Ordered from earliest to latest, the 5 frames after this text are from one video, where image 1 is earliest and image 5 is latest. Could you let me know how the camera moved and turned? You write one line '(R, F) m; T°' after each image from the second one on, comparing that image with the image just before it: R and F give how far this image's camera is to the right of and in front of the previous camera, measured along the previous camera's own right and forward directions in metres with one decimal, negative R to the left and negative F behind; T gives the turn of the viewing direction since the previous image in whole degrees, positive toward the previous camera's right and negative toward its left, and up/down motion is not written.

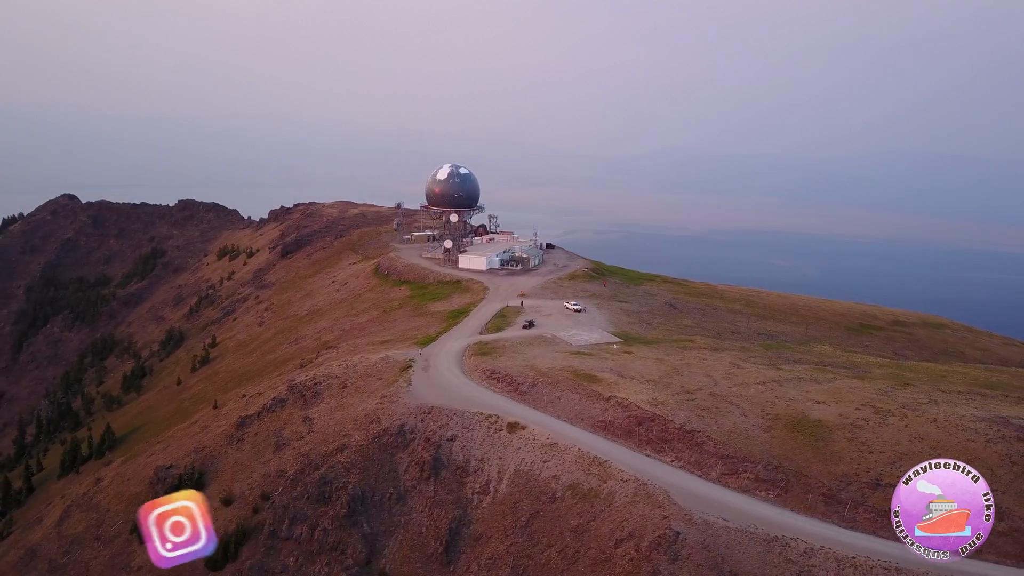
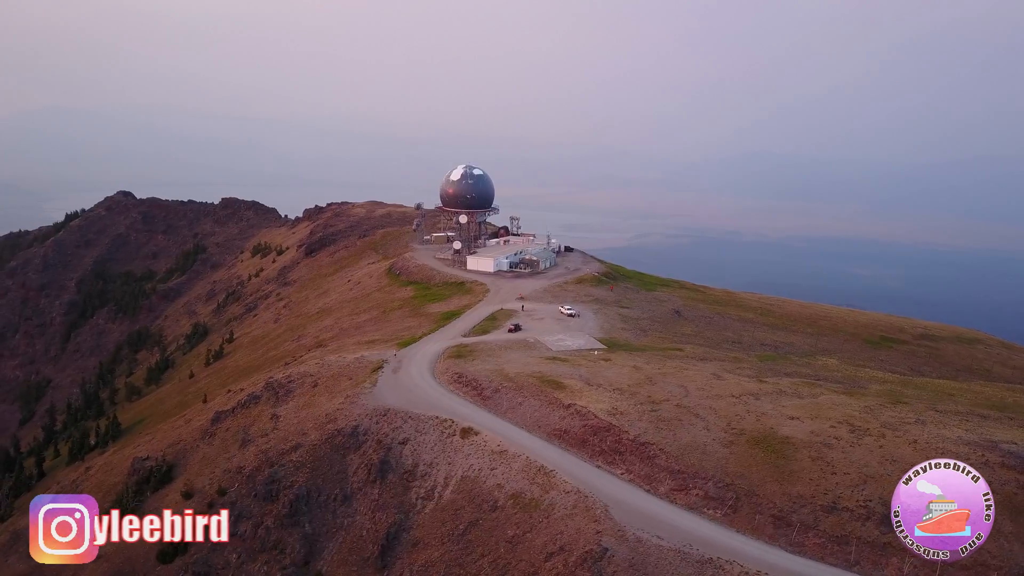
(+4.2, +0.7) m; -4°
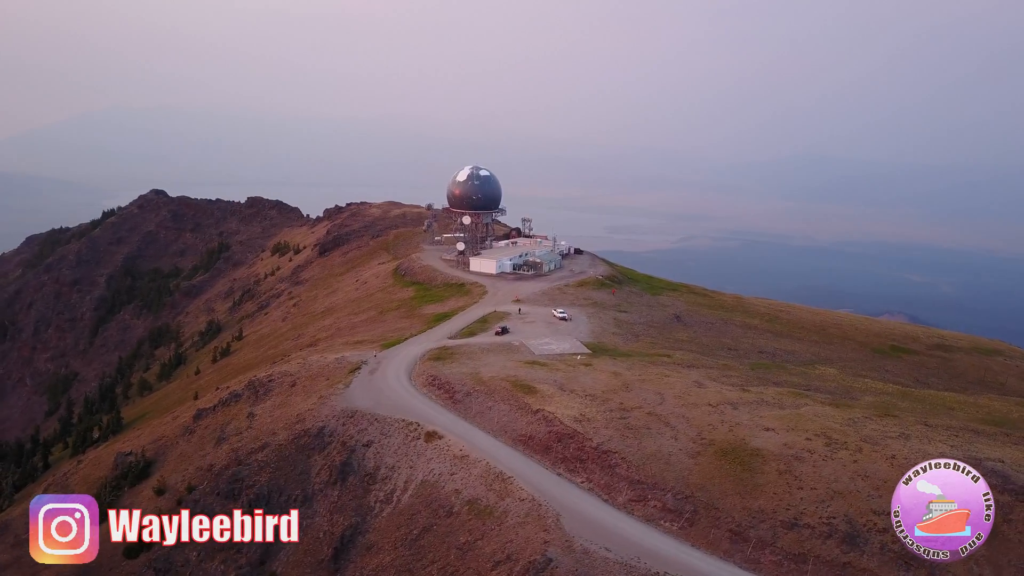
(+2.9, +0.4) m; -2°
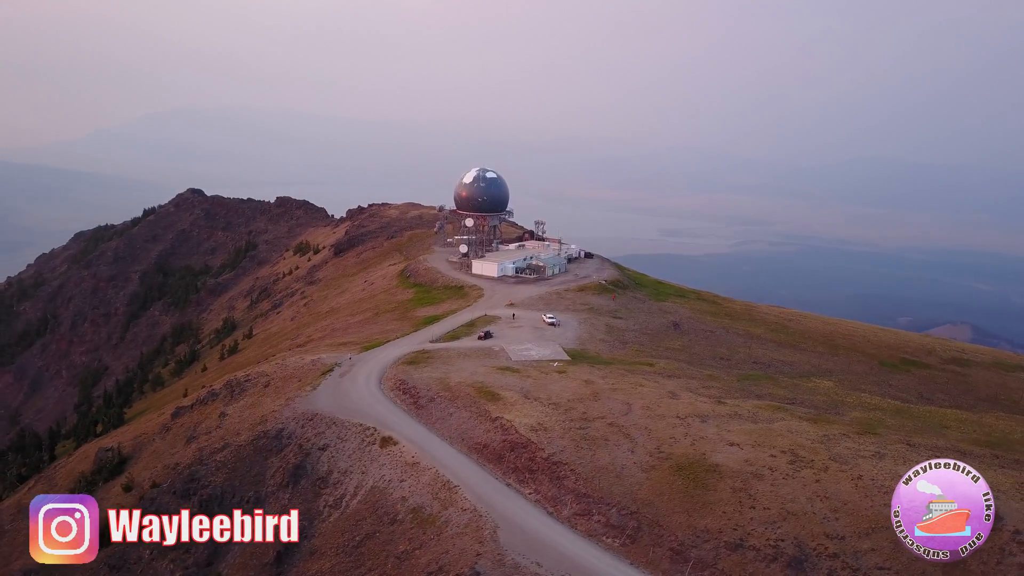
(+3.5, +0.5) m; -3°
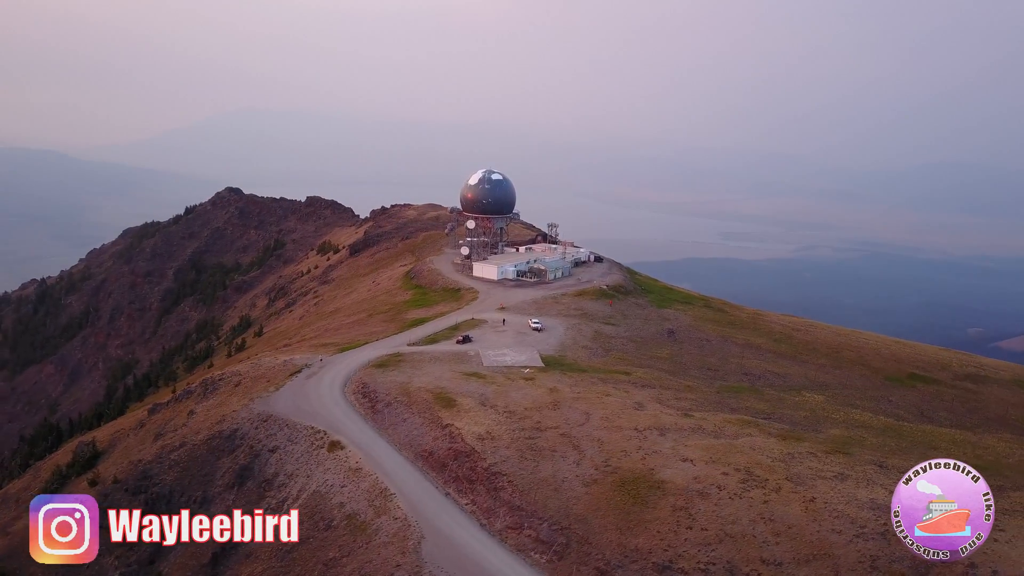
(+4.0, +0.5) m; -3°
